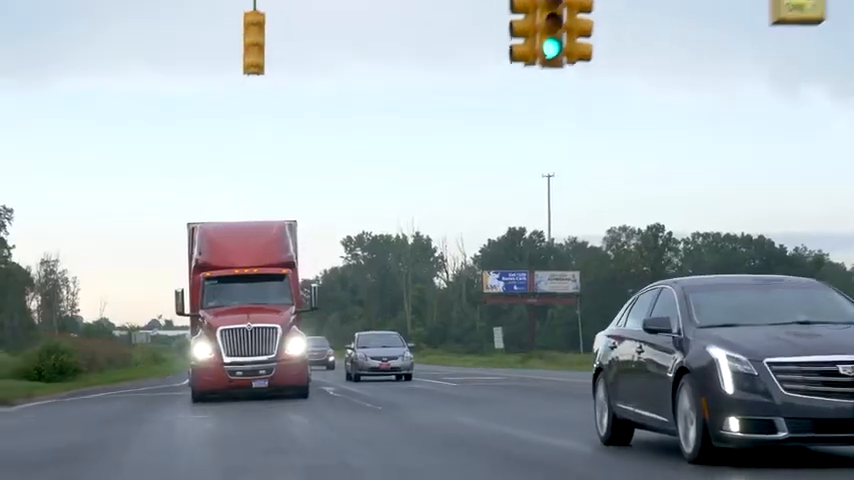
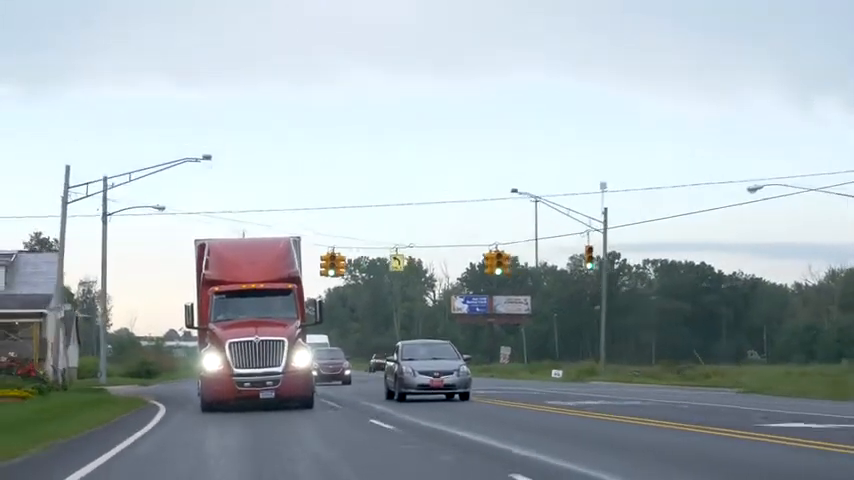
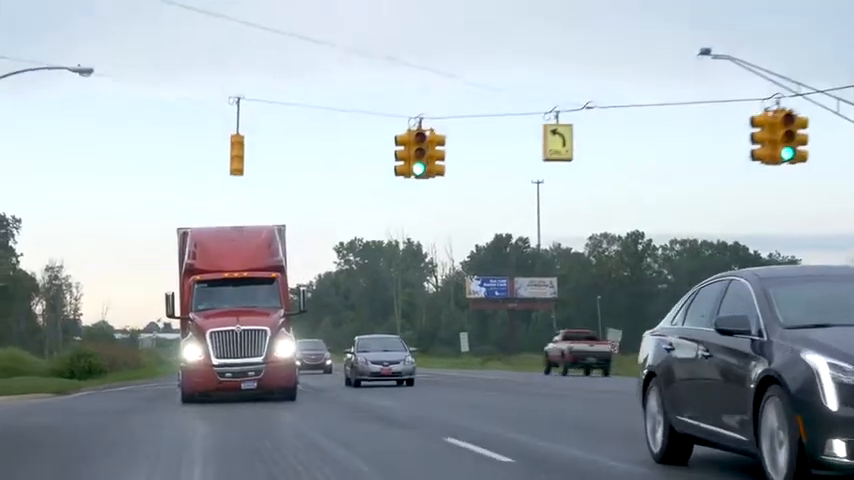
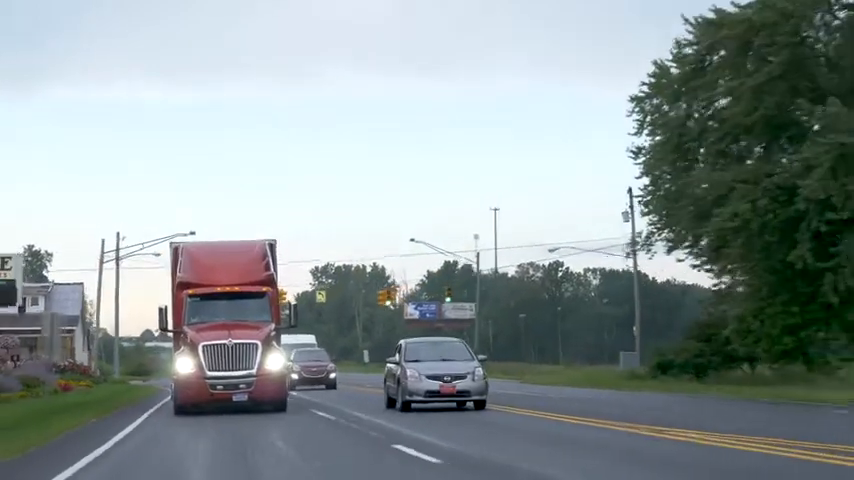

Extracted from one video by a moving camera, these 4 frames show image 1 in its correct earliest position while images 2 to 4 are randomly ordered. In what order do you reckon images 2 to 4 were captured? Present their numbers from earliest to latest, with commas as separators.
3, 2, 4
